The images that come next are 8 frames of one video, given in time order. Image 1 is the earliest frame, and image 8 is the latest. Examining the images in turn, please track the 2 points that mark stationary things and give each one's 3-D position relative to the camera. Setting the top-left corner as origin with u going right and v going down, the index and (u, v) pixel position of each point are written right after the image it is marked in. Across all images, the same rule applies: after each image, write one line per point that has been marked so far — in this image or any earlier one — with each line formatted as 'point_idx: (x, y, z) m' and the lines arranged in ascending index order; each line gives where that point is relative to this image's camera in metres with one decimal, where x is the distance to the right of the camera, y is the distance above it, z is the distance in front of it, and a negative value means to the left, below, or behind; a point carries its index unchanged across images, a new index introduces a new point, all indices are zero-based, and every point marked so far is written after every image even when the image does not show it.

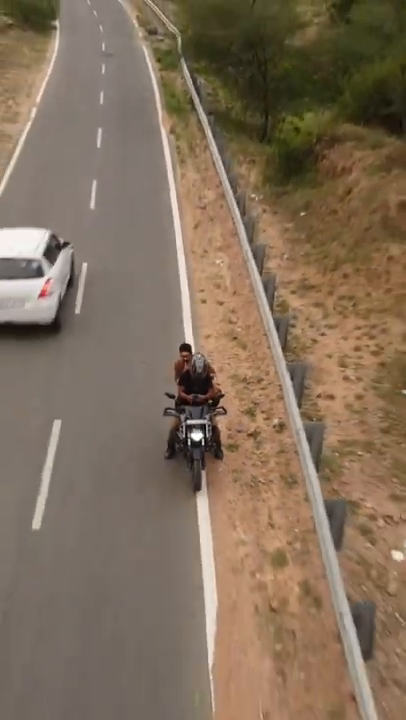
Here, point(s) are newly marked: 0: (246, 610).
0: (+0.4, -2.5, +7.9) m
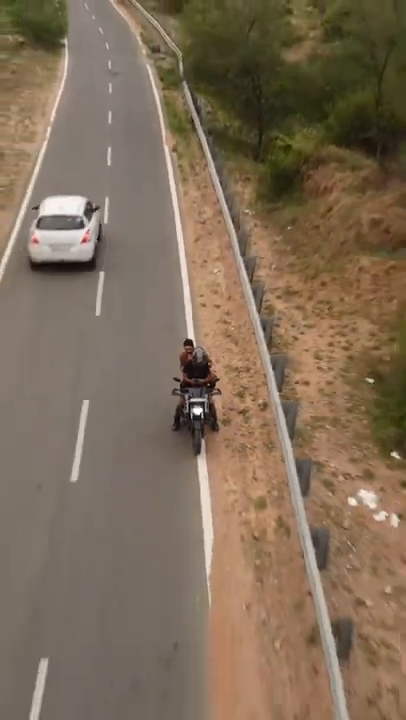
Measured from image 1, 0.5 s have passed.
0: (+0.4, -2.4, +10.5) m
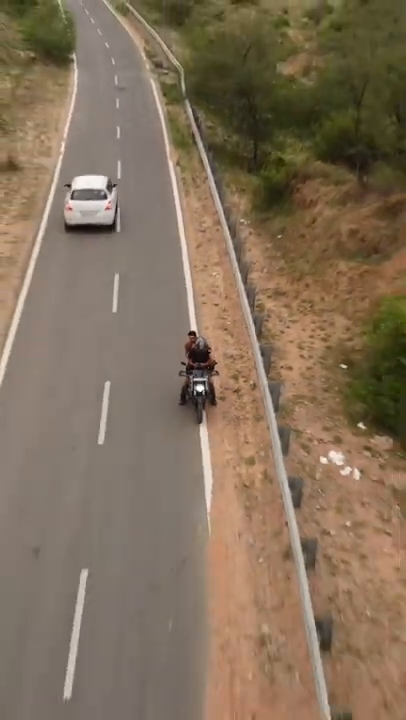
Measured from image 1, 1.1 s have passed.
0: (+0.5, -2.1, +13.3) m
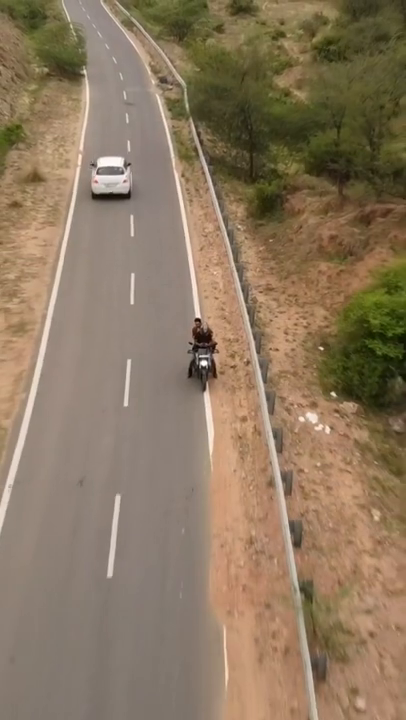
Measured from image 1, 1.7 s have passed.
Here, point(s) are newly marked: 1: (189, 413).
0: (+0.5, -1.7, +17.1) m
1: (-0.3, -1.2, +17.9) m
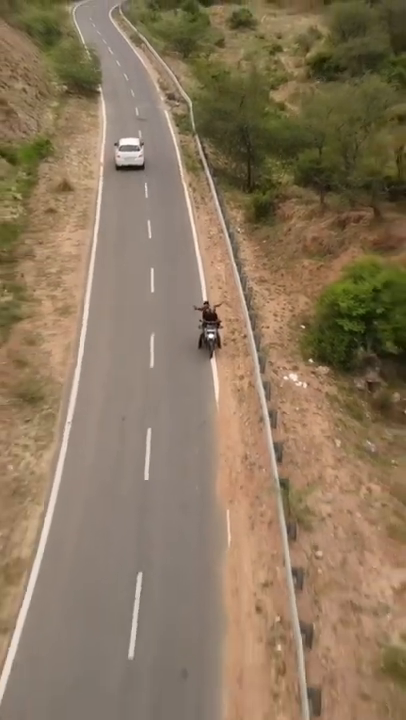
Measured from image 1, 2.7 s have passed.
0: (+0.8, -0.9, +22.7) m
1: (-0.1, -0.4, +23.5) m
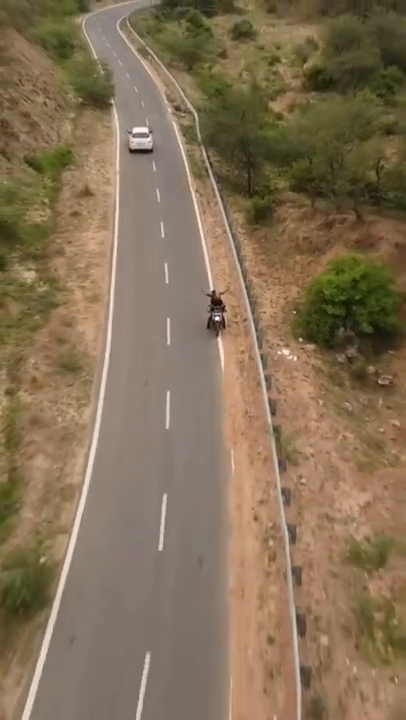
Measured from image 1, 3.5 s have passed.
0: (+1.1, 0.0, +27.7) m
1: (+0.2, +0.4, +28.5) m
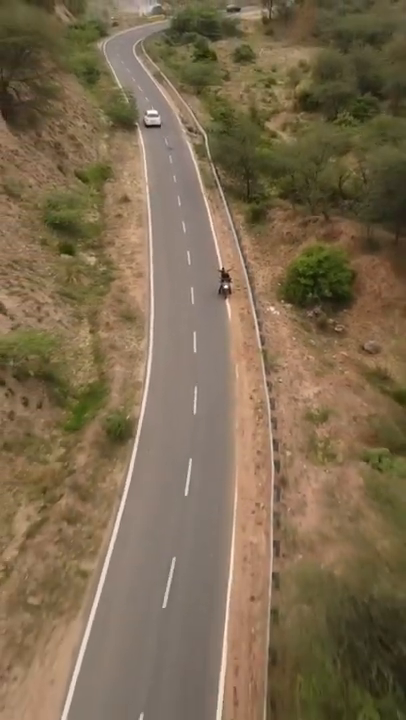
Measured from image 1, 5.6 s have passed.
0: (+1.8, +2.4, +41.5) m
1: (+0.9, +2.9, +42.2) m
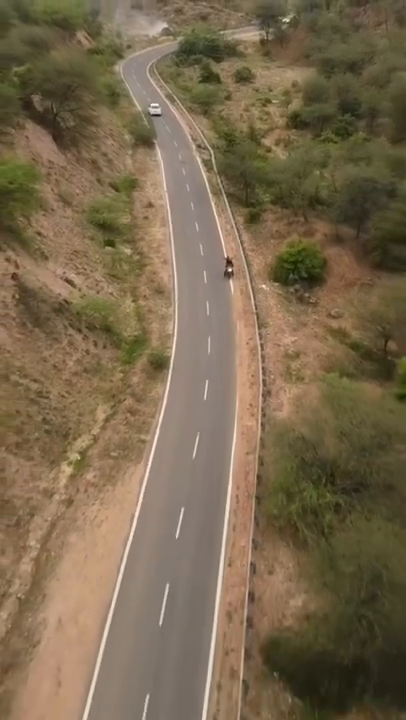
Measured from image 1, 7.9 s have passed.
0: (+2.5, +5.2, +57.0) m
1: (+1.7, +5.6, +57.7) m
